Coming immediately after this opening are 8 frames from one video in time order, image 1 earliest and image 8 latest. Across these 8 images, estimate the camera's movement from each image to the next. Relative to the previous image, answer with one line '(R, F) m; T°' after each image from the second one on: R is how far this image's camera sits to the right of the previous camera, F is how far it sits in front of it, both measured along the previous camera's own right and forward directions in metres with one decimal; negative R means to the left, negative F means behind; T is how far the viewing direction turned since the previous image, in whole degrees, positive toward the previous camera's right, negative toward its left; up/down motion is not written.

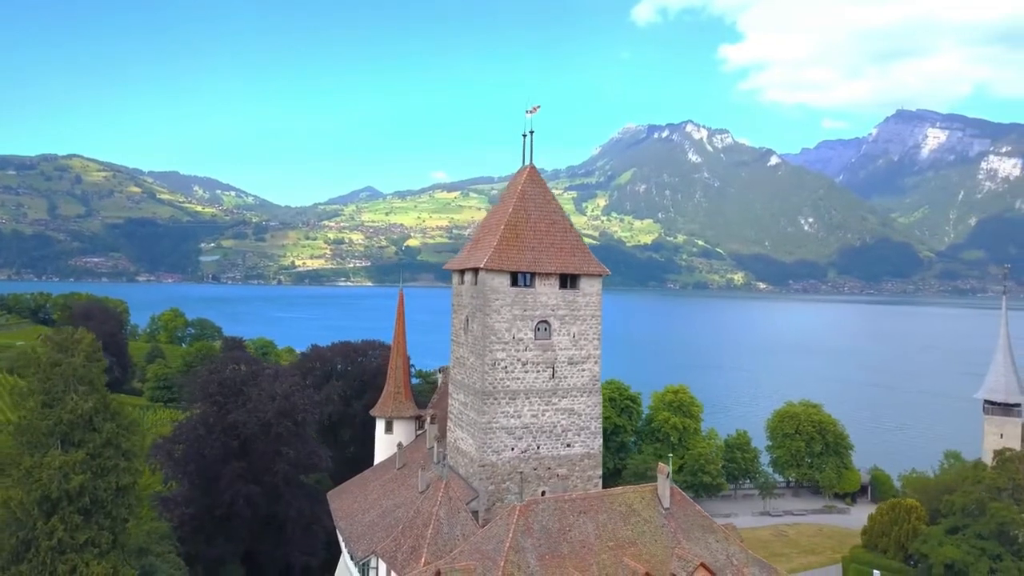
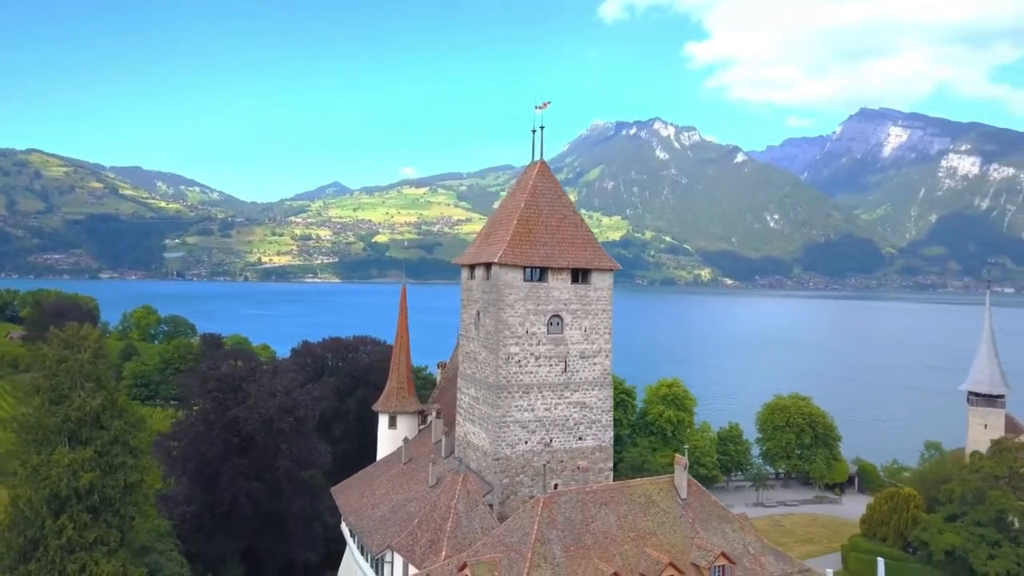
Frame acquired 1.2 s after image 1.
(-1.8, -0.1) m; +2°
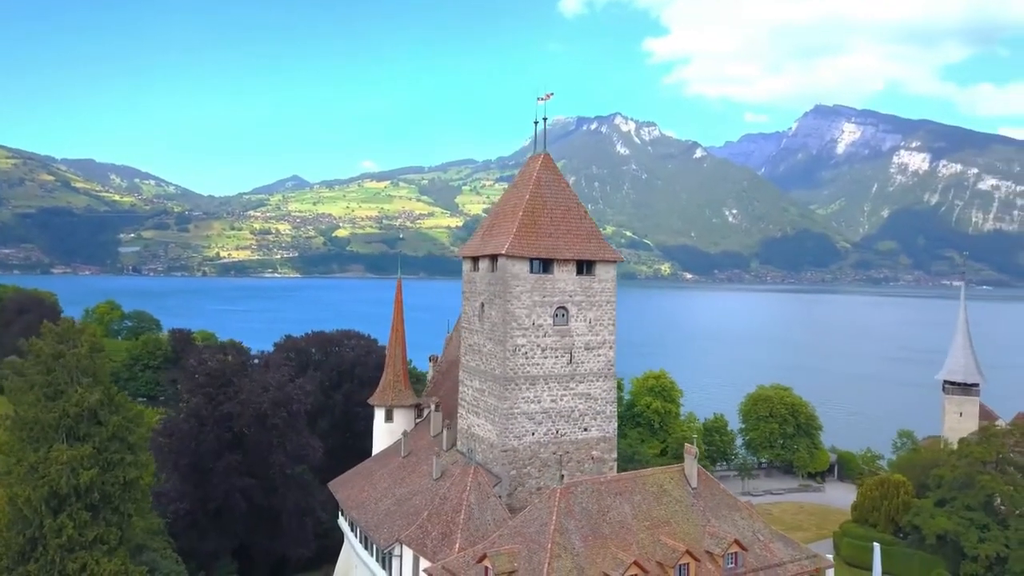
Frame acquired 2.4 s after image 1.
(-1.8, +0.1) m; +3°
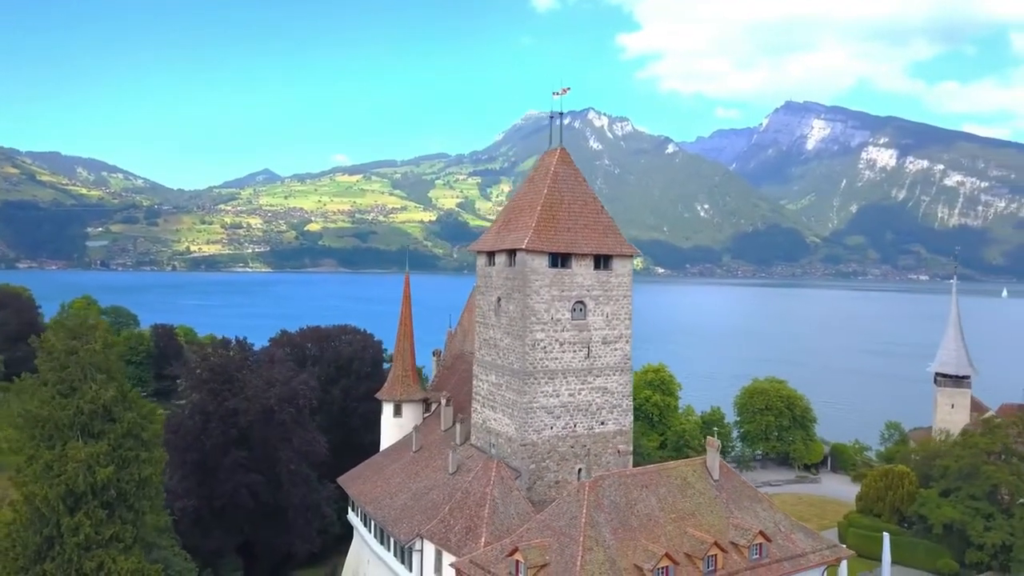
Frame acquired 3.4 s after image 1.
(-1.8, 0.0) m; +2°
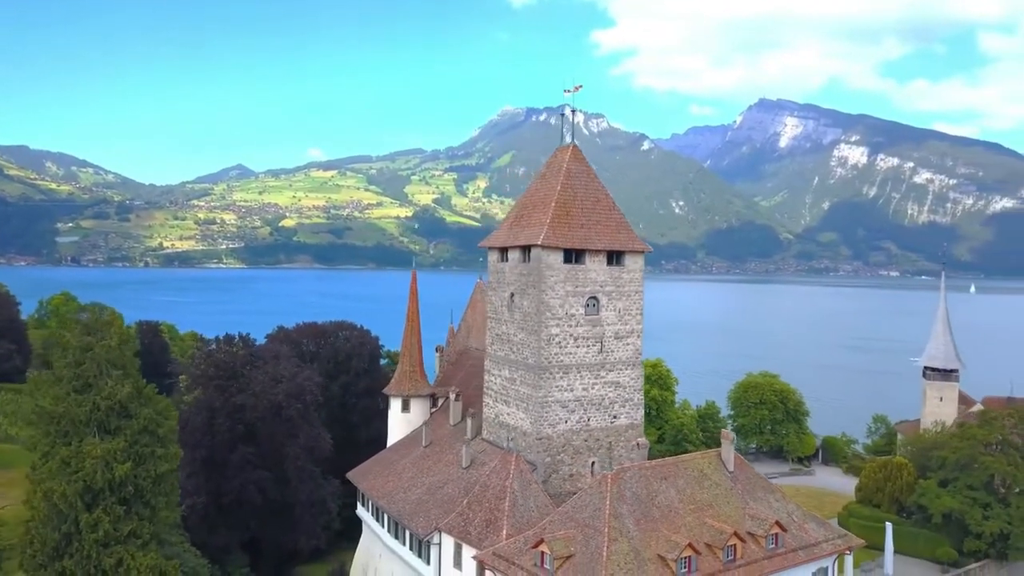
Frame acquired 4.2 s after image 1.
(-1.6, -0.3) m; +2°
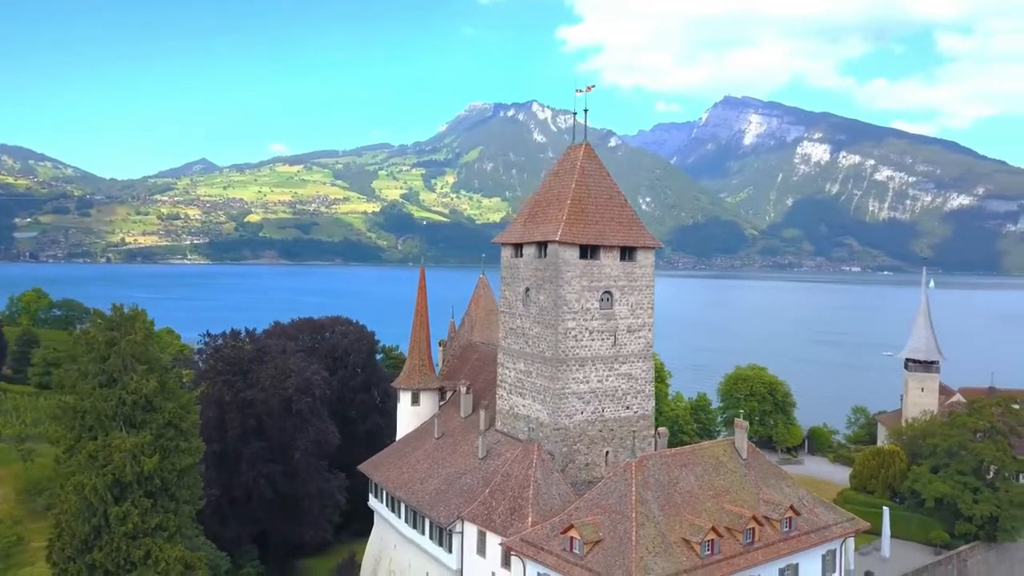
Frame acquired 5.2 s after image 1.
(-2.0, -0.8) m; +2°
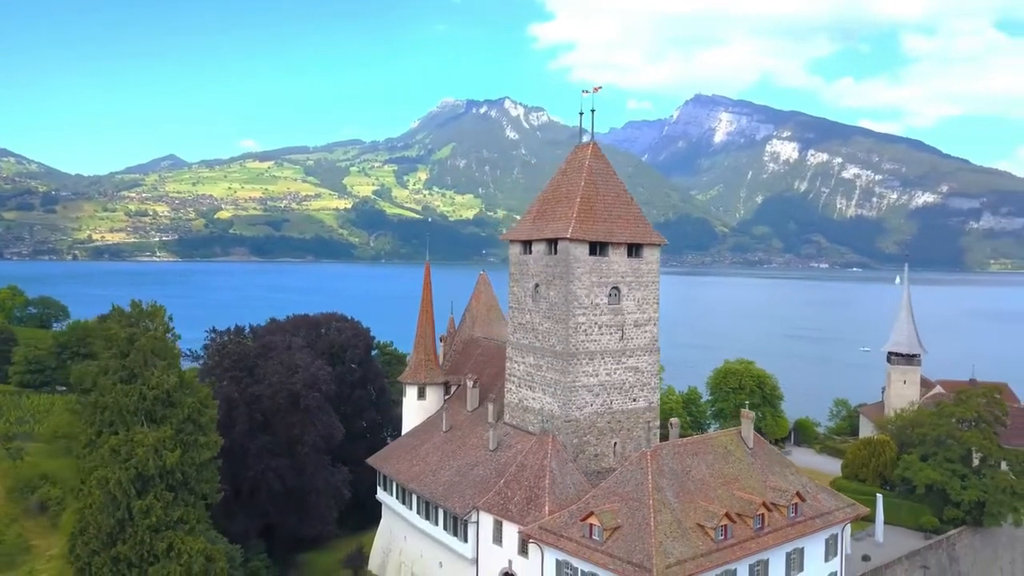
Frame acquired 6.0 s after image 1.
(-1.7, -0.8) m; +2°
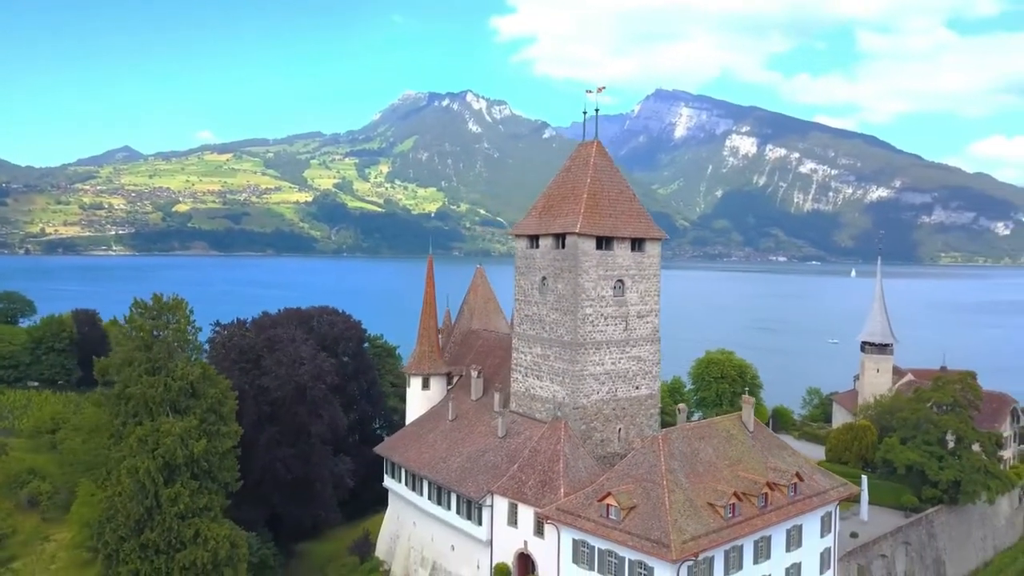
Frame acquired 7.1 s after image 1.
(-2.1, -1.3) m; +3°
